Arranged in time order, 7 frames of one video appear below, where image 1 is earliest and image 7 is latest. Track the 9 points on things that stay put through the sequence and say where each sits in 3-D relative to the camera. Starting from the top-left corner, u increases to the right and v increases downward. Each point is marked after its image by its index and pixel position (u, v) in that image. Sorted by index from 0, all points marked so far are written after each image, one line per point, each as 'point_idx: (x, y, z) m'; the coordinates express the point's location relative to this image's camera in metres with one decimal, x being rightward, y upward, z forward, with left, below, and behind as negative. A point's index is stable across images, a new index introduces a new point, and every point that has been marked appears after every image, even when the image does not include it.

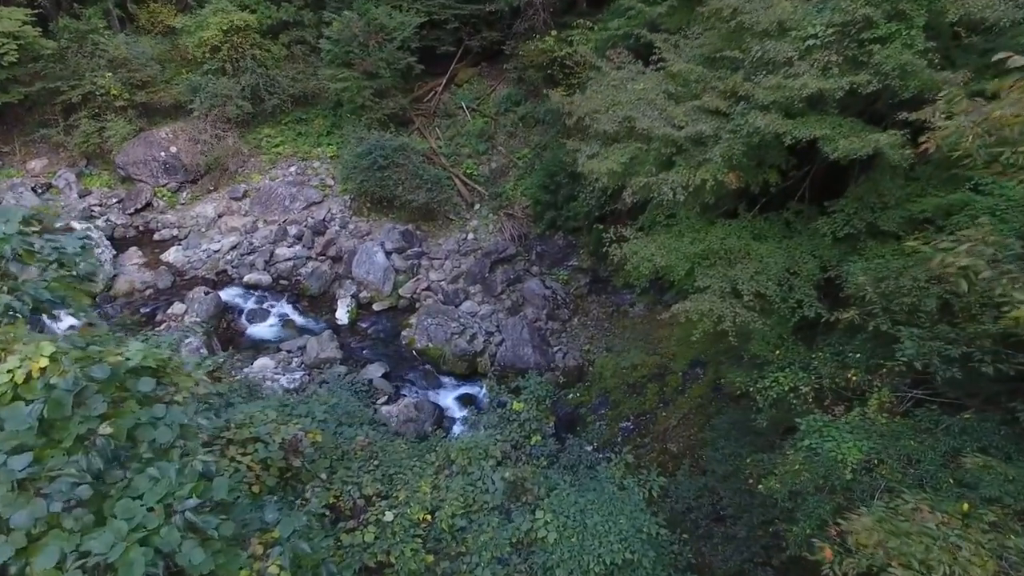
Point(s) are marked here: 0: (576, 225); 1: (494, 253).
0: (+1.1, +1.0, +9.1) m
1: (-0.3, +0.6, +9.2) m
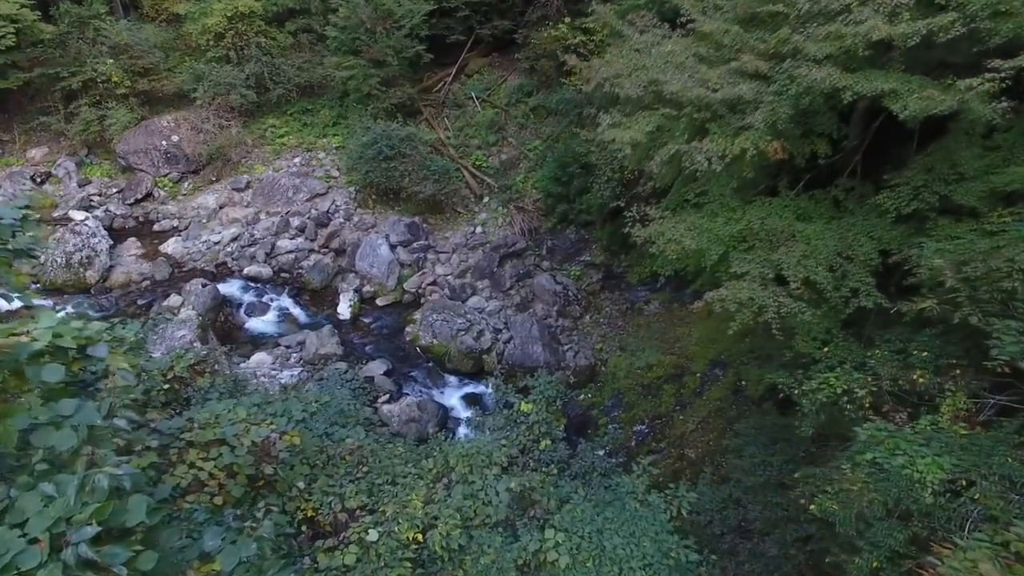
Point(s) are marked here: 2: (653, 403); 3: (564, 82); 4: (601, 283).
0: (+1.2, +1.1, +8.7) m
1: (-0.1, +0.7, +8.9) m
2: (+1.5, -1.3, +6.1) m
3: (+0.9, +3.7, +9.9) m
4: (+1.3, +0.1, +8.2) m
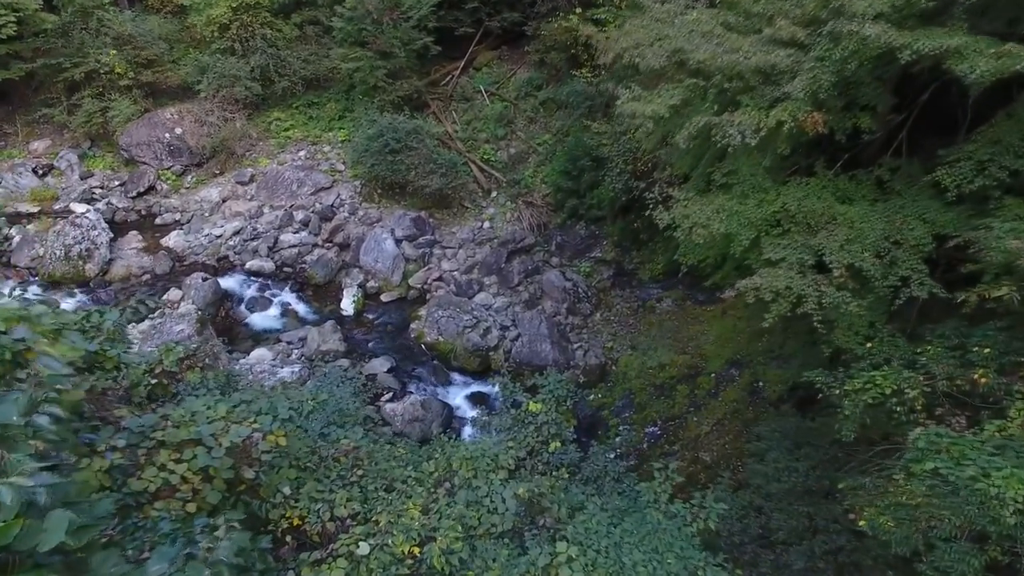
0: (+1.3, +1.1, +8.4) m
1: (0.0, +0.7, +8.6) m
2: (+1.6, -1.2, +5.8) m
3: (+1.1, +3.8, +9.7) m
4: (+1.4, +0.1, +7.9) m
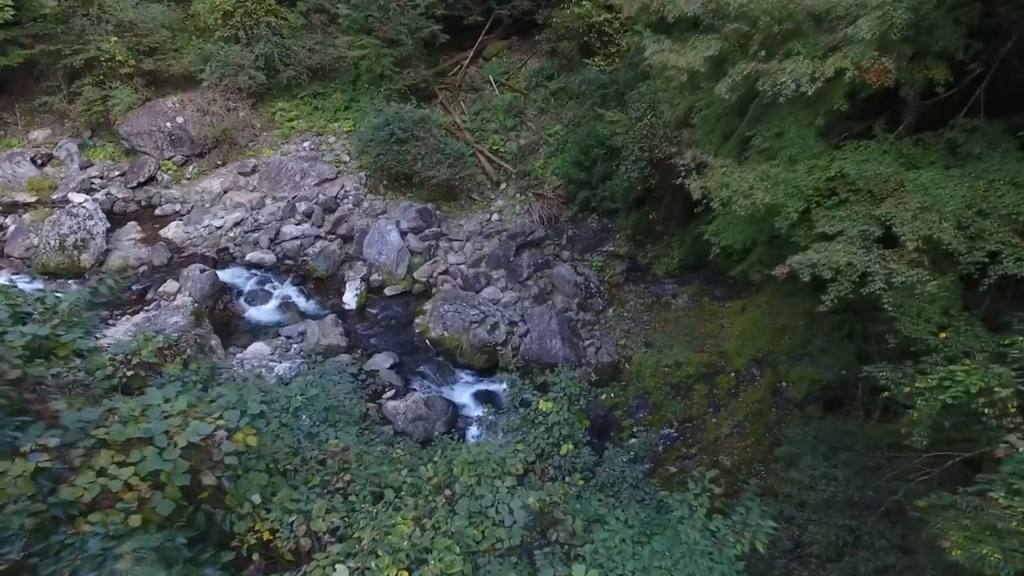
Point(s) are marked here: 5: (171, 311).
0: (+1.5, +1.2, +8.1) m
1: (+0.1, +0.8, +8.3) m
2: (+1.7, -1.2, +5.5) m
3: (+1.3, +3.9, +9.3) m
4: (+1.6, +0.2, +7.6) m
5: (-4.0, -0.3, +6.3) m
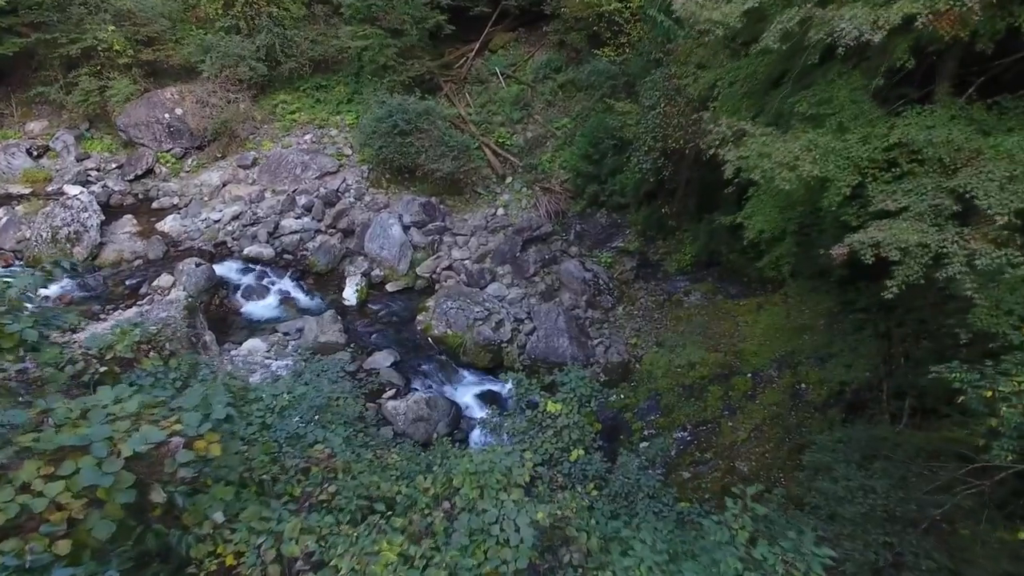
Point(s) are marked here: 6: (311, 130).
0: (+1.6, +1.3, +7.8) m
1: (+0.2, +0.8, +8.0) m
2: (+1.8, -1.1, +5.2) m
3: (+1.4, +3.9, +9.0) m
4: (+1.6, +0.2, +7.3) m
5: (-3.9, -0.2, +6.1) m
6: (-3.5, +2.8, +9.6) m
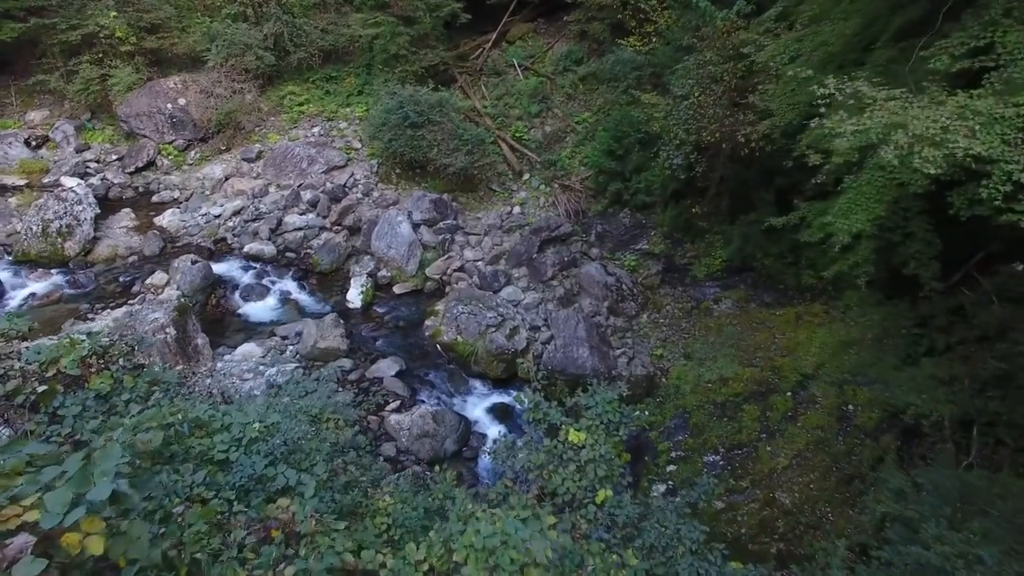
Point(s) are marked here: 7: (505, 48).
0: (+1.8, +1.2, +7.2) m
1: (+0.5, +0.8, +7.5) m
2: (+1.9, -1.2, +4.6) m
3: (+1.7, +3.8, +8.5) m
4: (+1.8, +0.2, +6.7) m
5: (-3.7, -0.2, +5.7) m
6: (-3.2, +2.8, +9.1) m
7: (-0.1, +4.6, +10.3) m
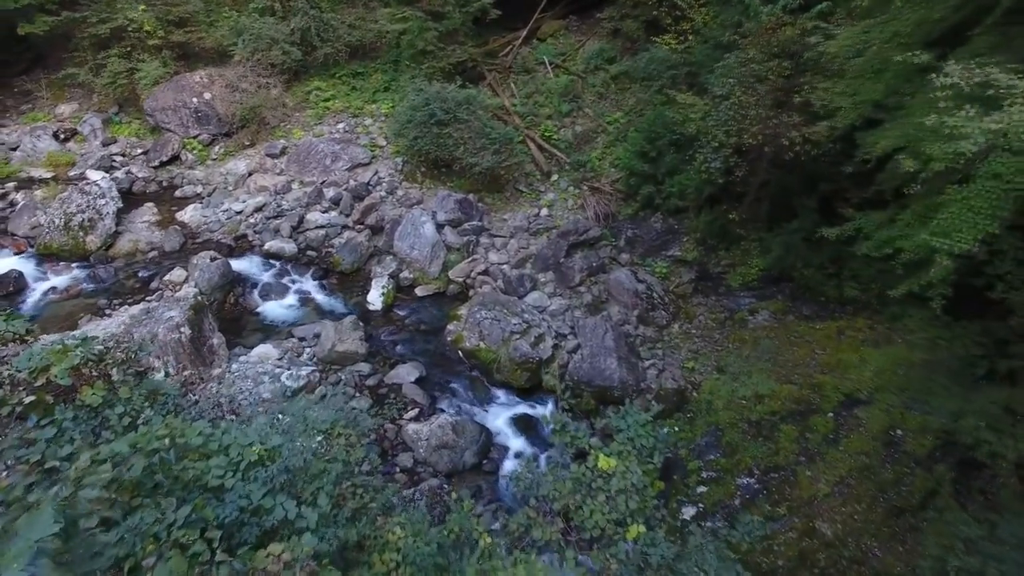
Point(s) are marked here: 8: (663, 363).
0: (+2.2, +1.1, +6.9) m
1: (+0.8, +0.7, +7.2) m
2: (+2.1, -1.3, +4.3) m
3: (+2.2, +3.7, +8.1) m
4: (+2.1, +0.1, +6.4) m
5: (-3.5, -0.2, +5.5) m
6: (-2.8, +2.8, +9.0) m
7: (+0.4, +4.5, +10.1) m
8: (+1.6, -0.8, +5.5) m
